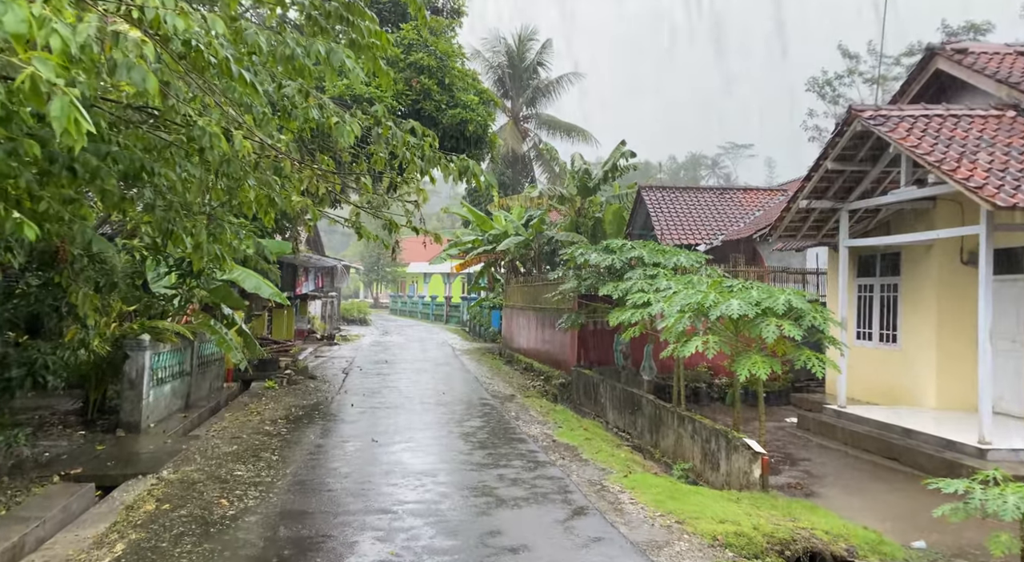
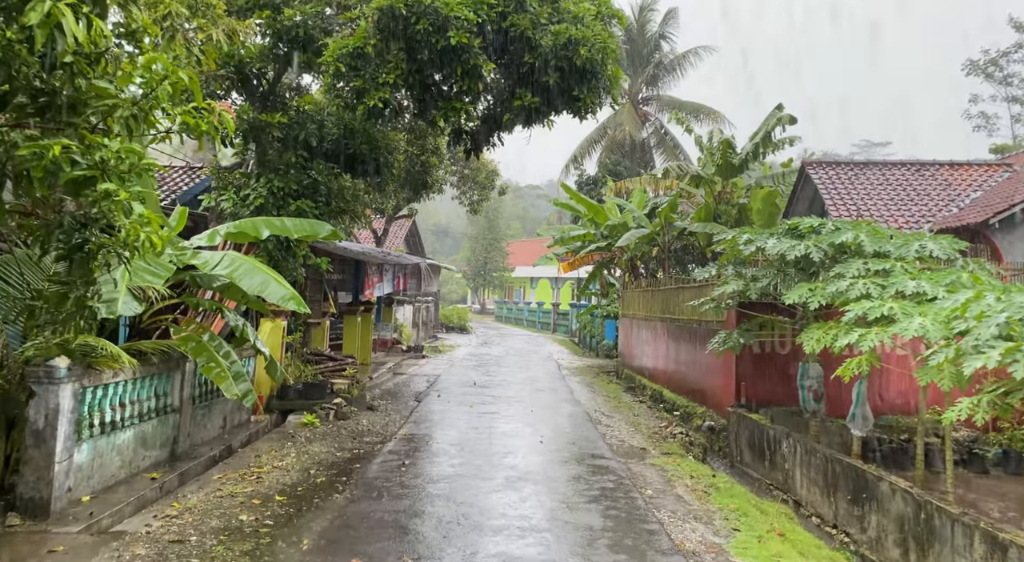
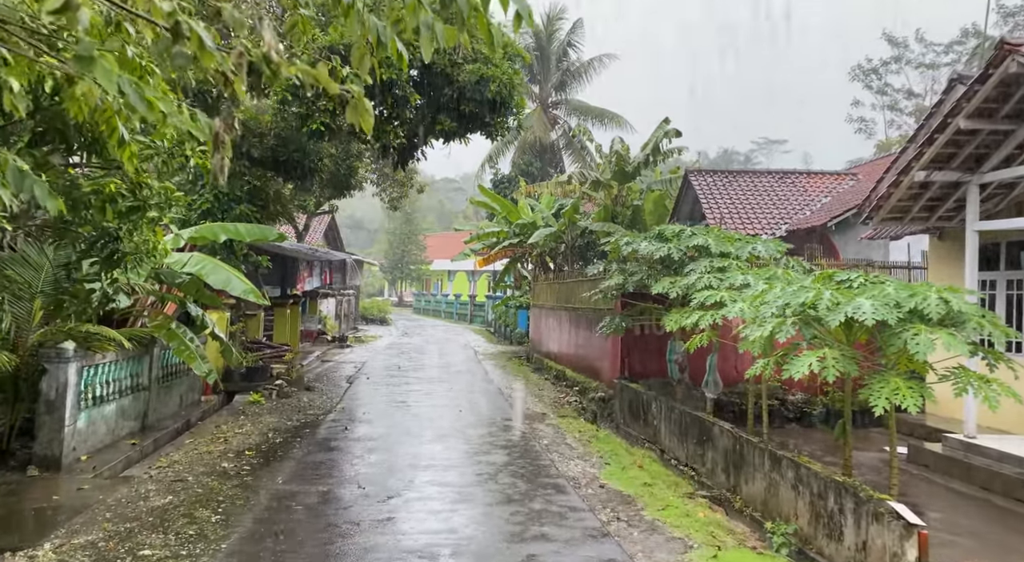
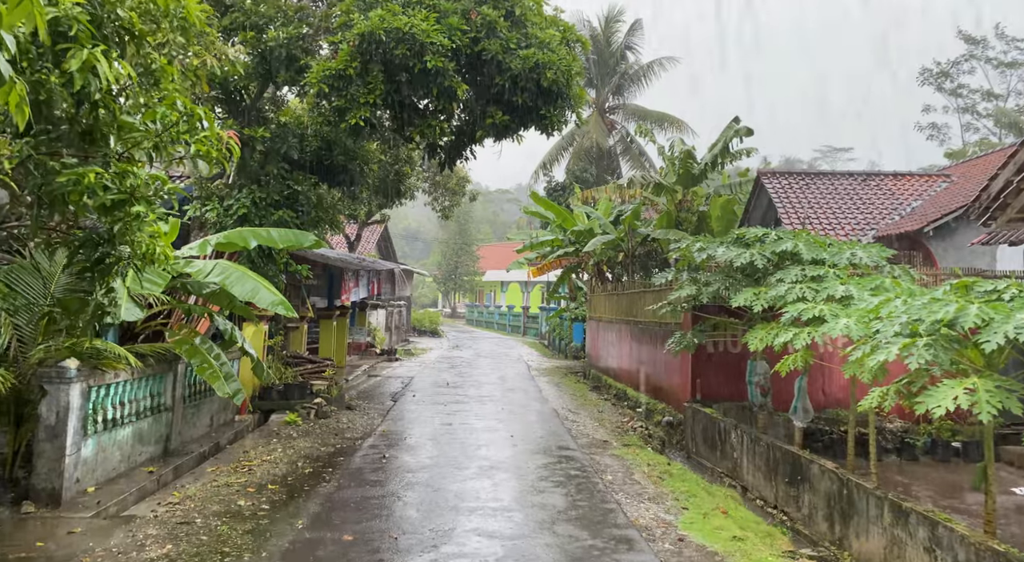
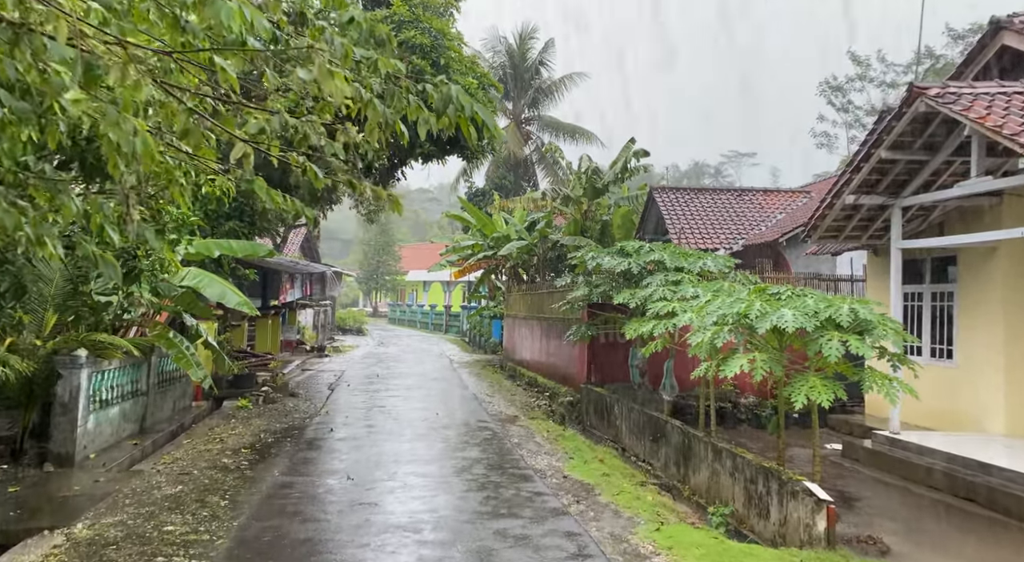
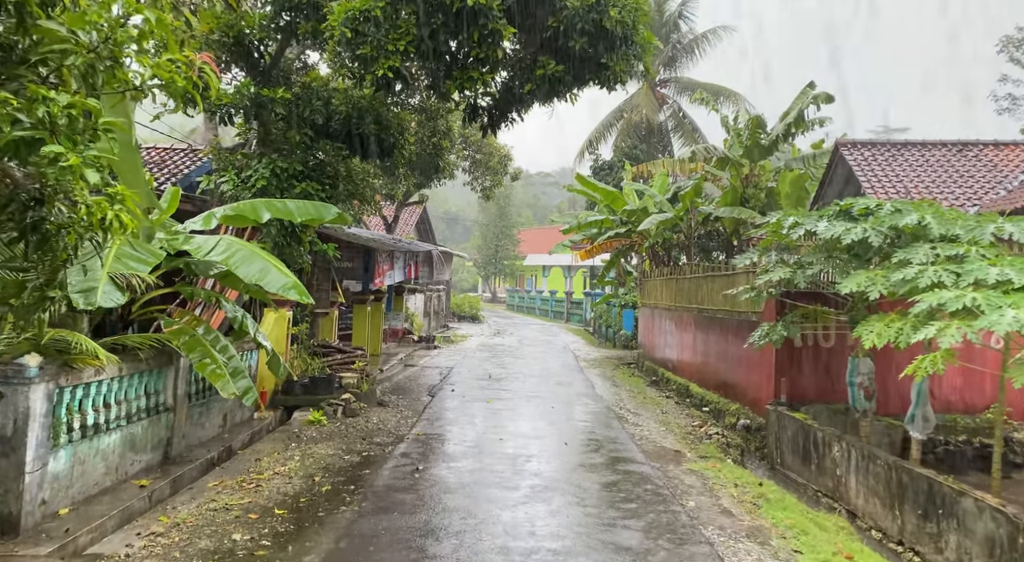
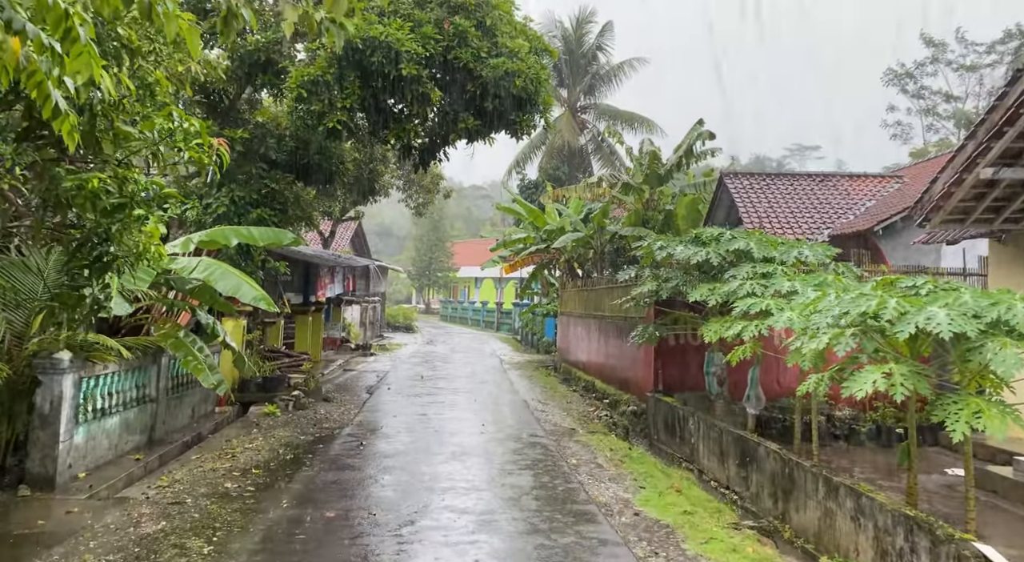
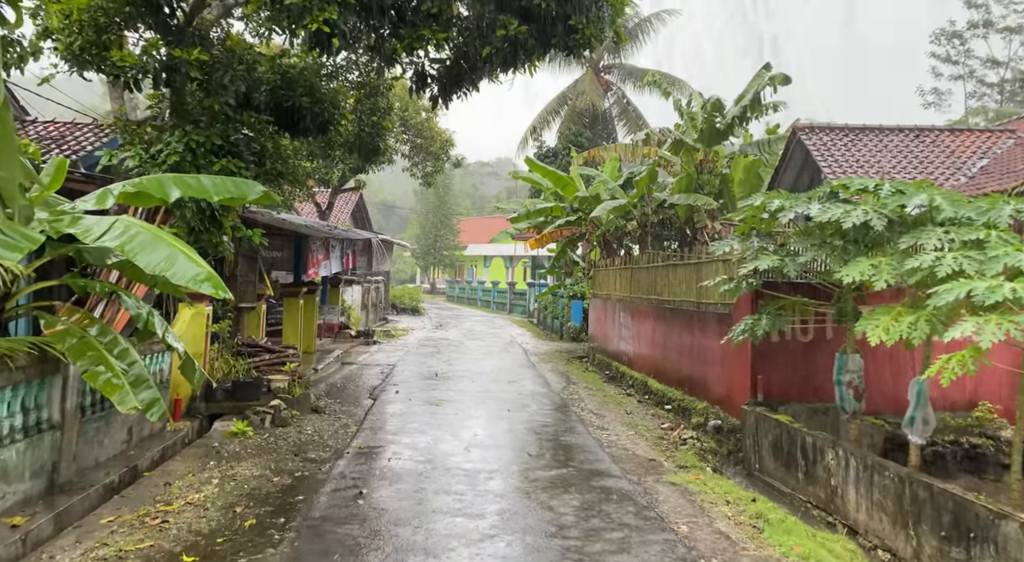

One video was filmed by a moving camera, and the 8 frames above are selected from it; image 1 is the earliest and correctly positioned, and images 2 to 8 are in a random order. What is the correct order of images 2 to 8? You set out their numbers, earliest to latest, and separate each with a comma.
5, 3, 7, 4, 2, 6, 8
